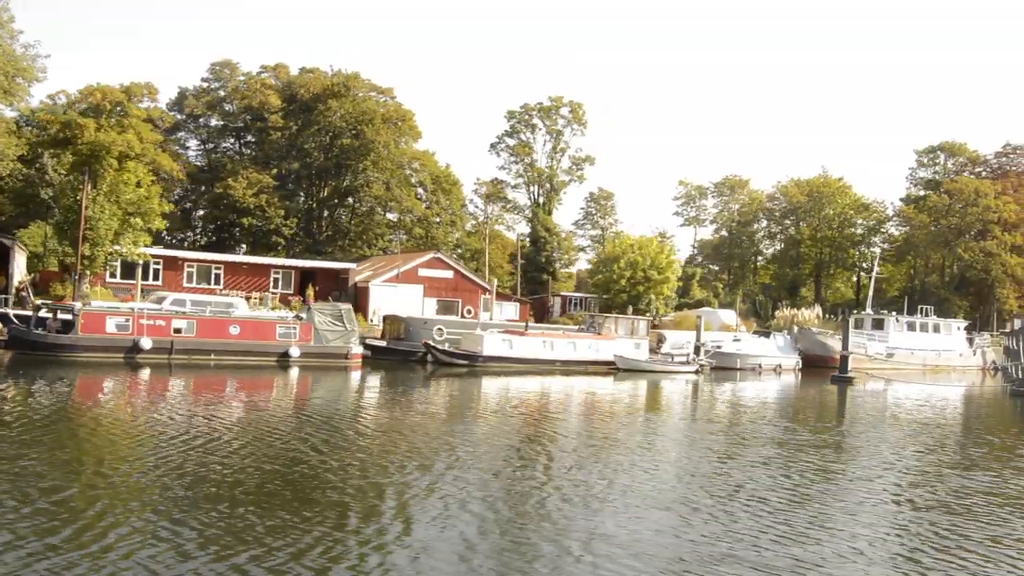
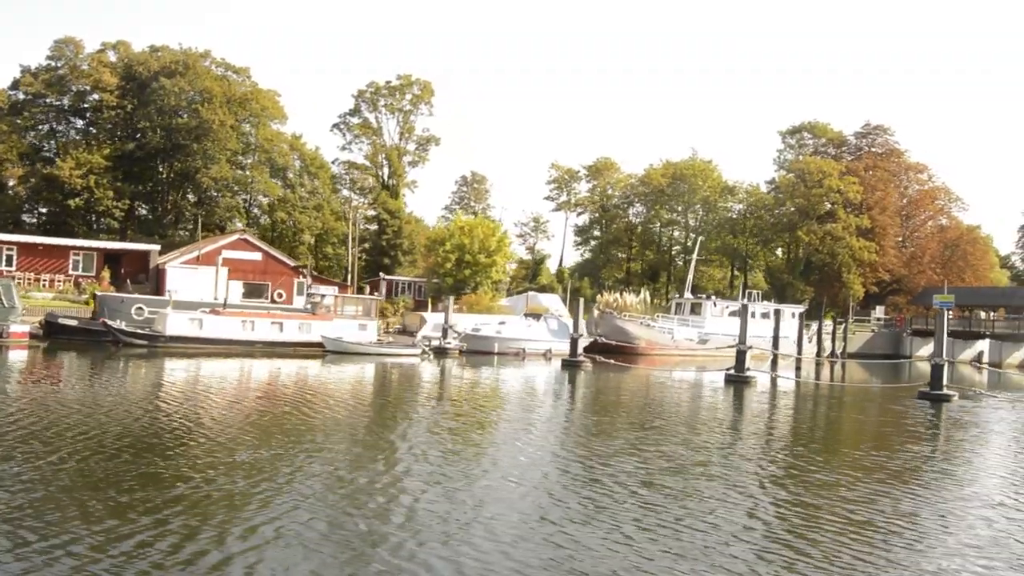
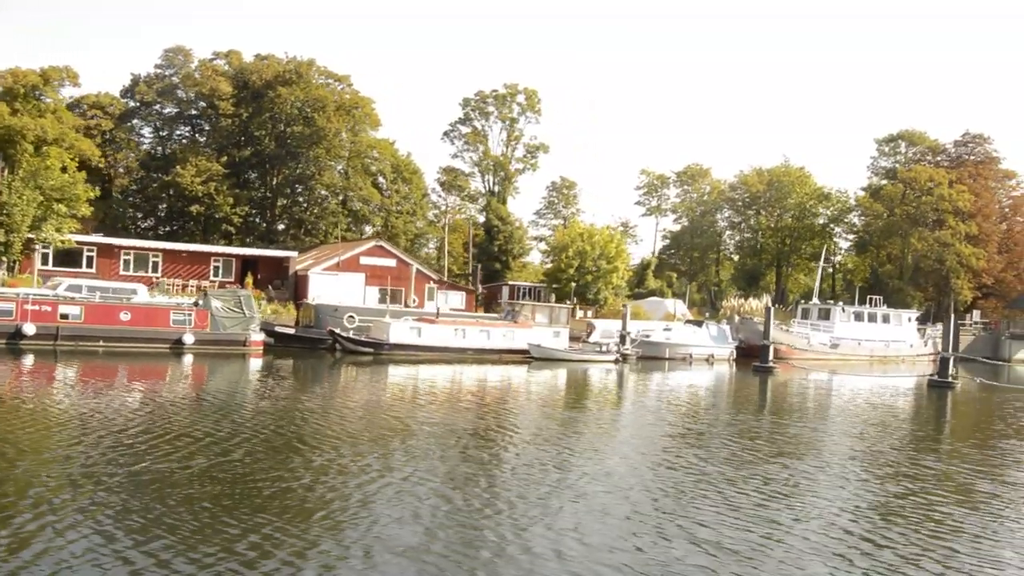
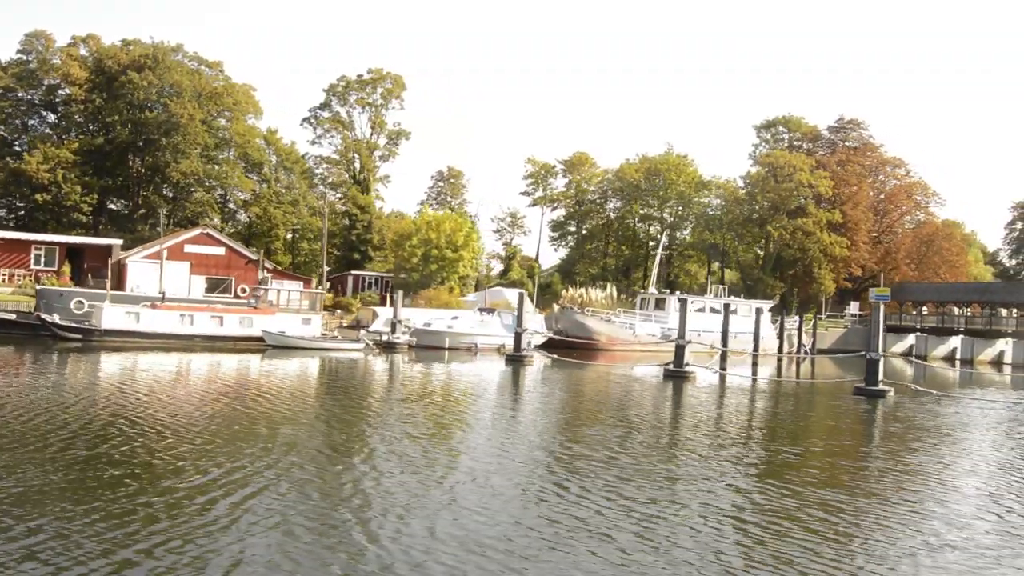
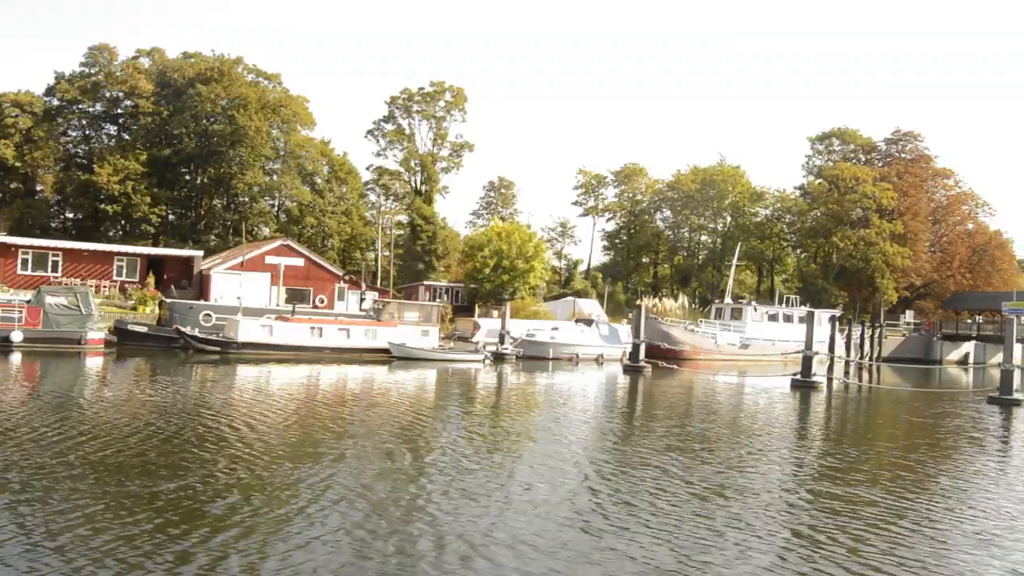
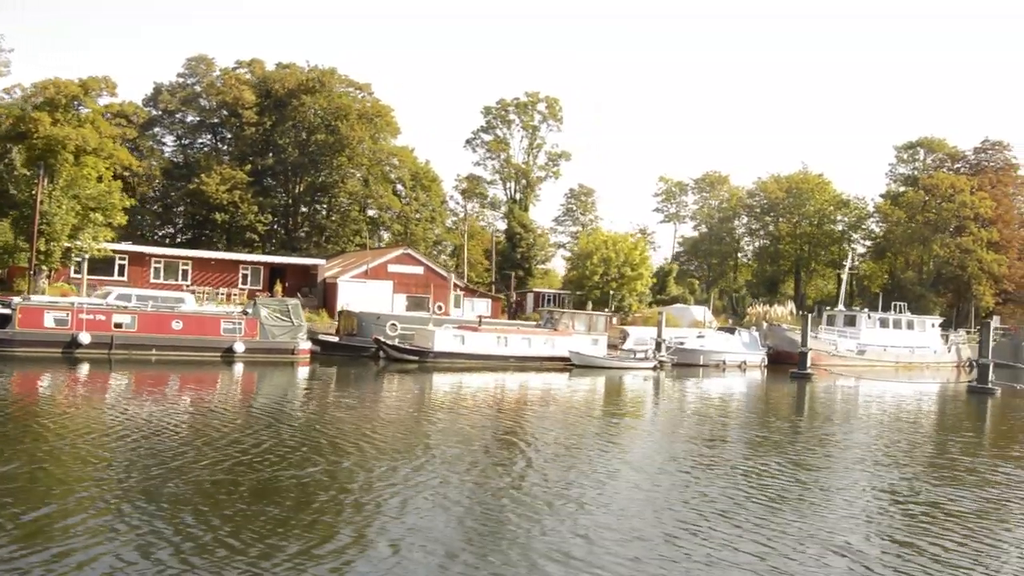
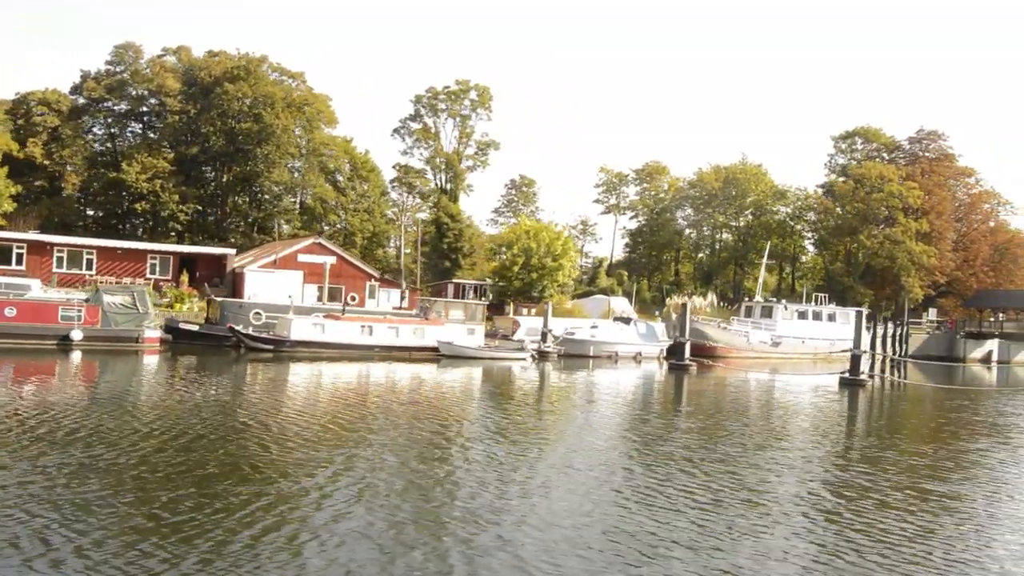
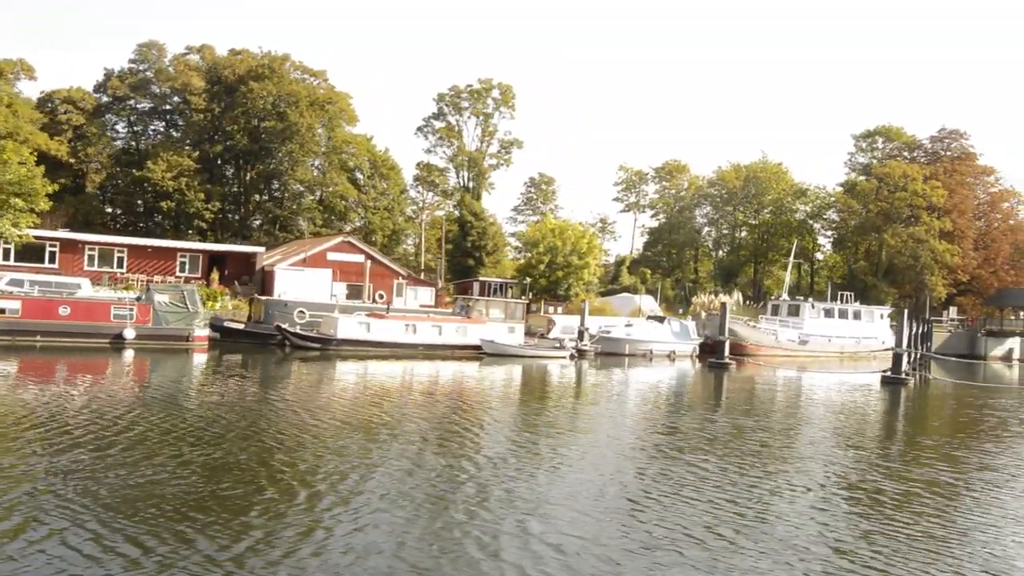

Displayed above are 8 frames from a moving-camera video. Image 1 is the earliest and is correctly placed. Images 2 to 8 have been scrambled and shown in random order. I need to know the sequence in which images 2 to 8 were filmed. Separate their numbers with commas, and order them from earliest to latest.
6, 3, 8, 7, 5, 2, 4
